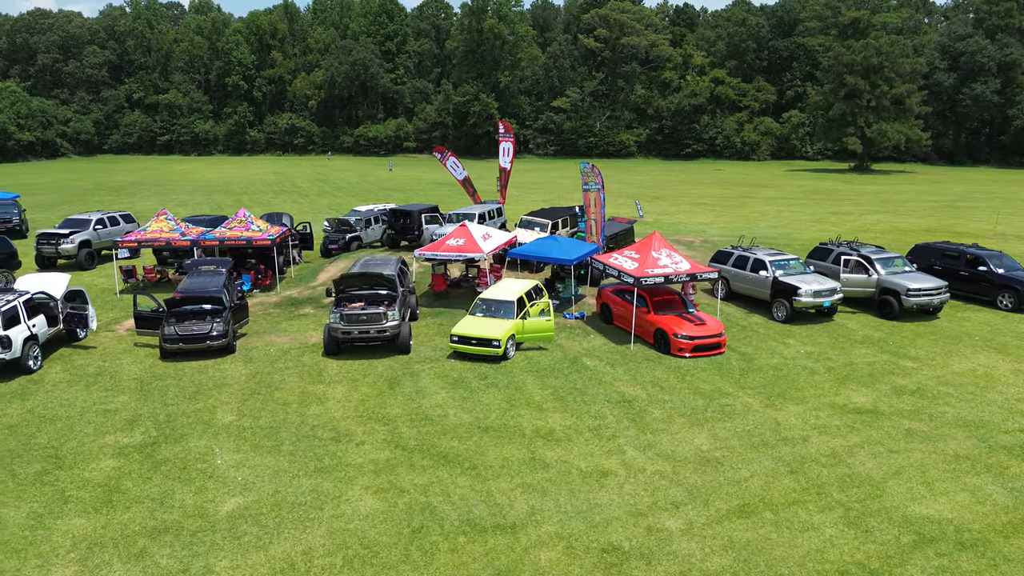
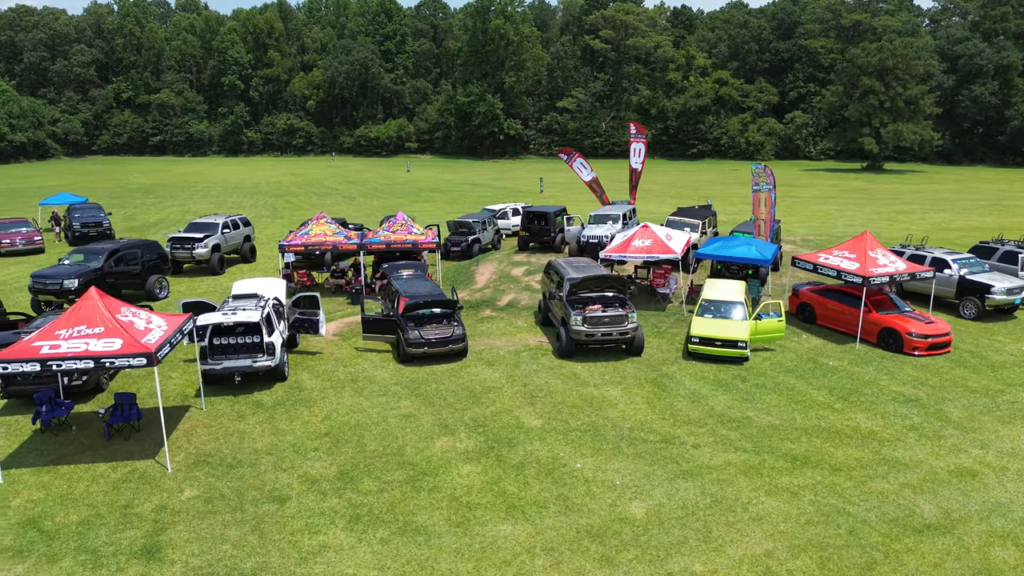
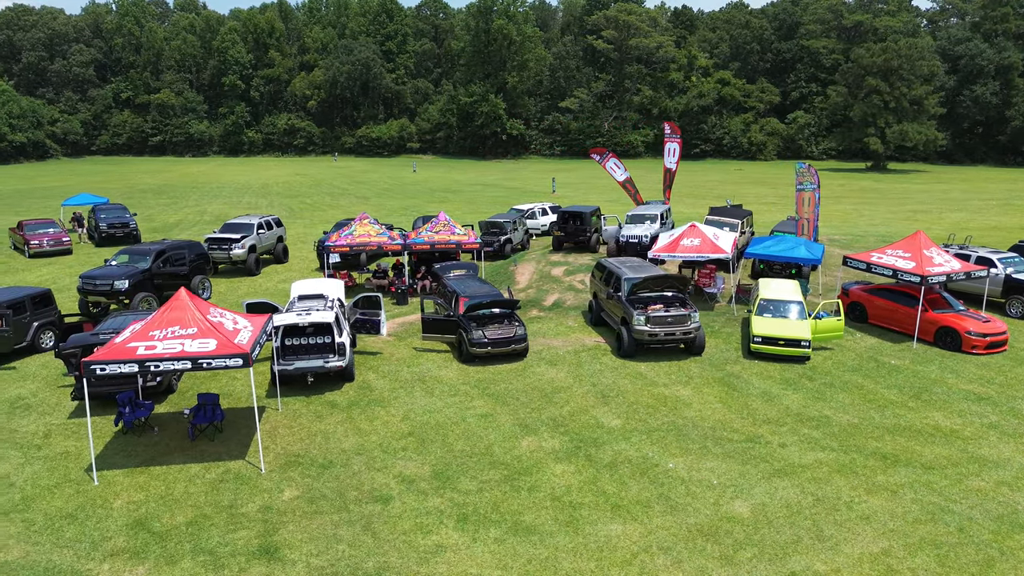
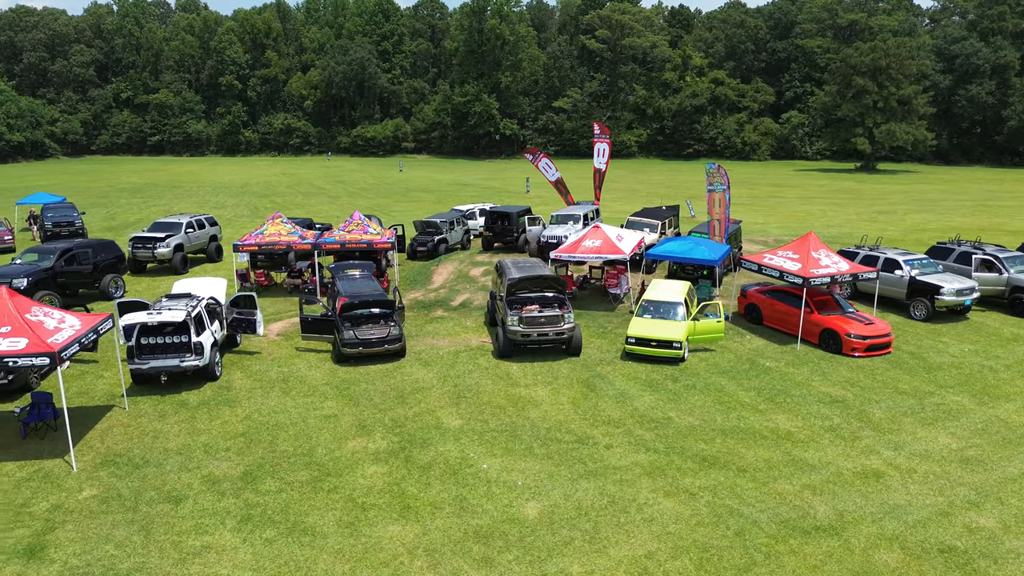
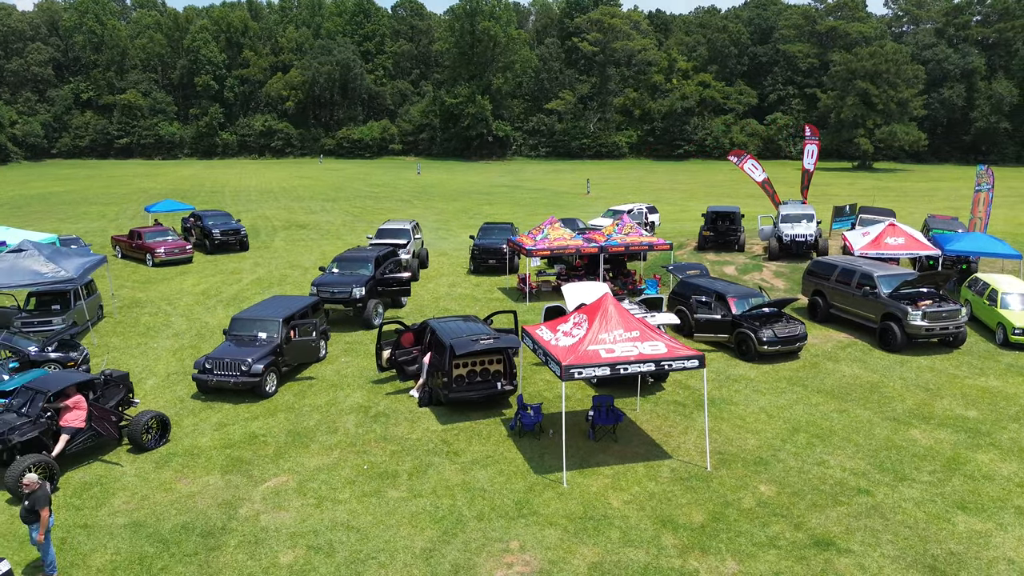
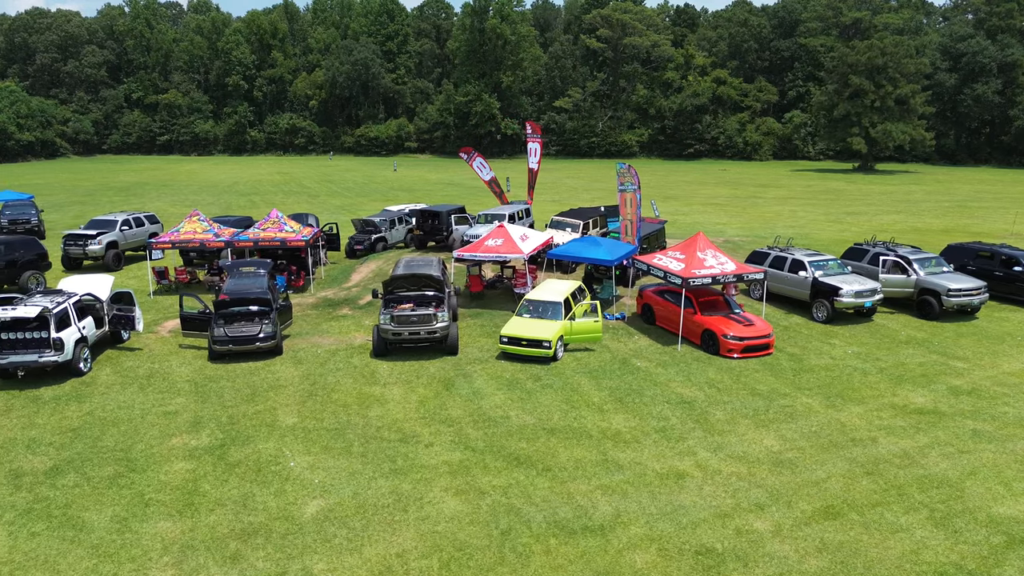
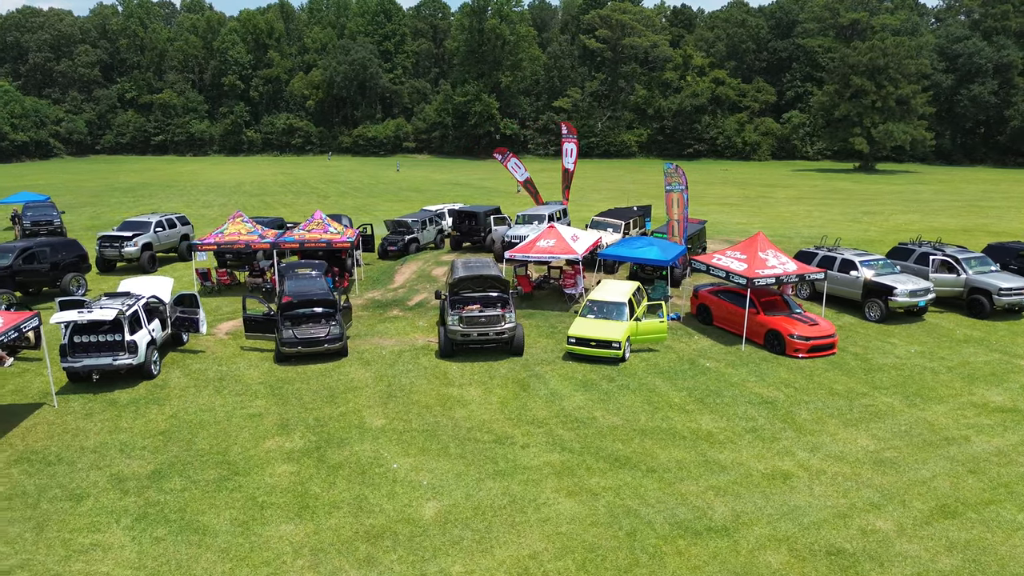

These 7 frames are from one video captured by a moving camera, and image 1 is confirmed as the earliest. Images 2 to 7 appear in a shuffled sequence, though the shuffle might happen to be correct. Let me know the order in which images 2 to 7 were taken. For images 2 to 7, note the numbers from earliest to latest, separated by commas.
6, 7, 4, 2, 3, 5
